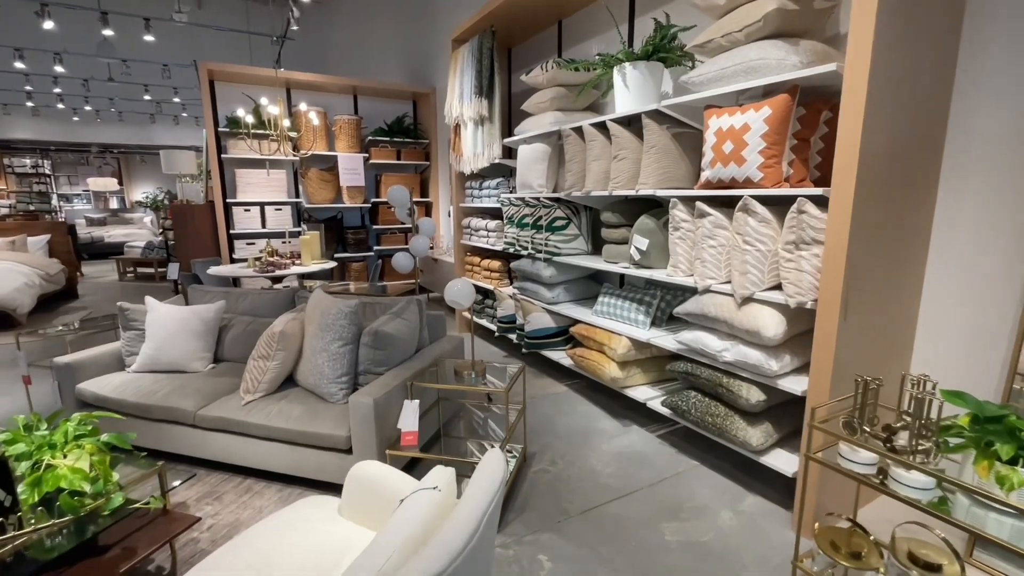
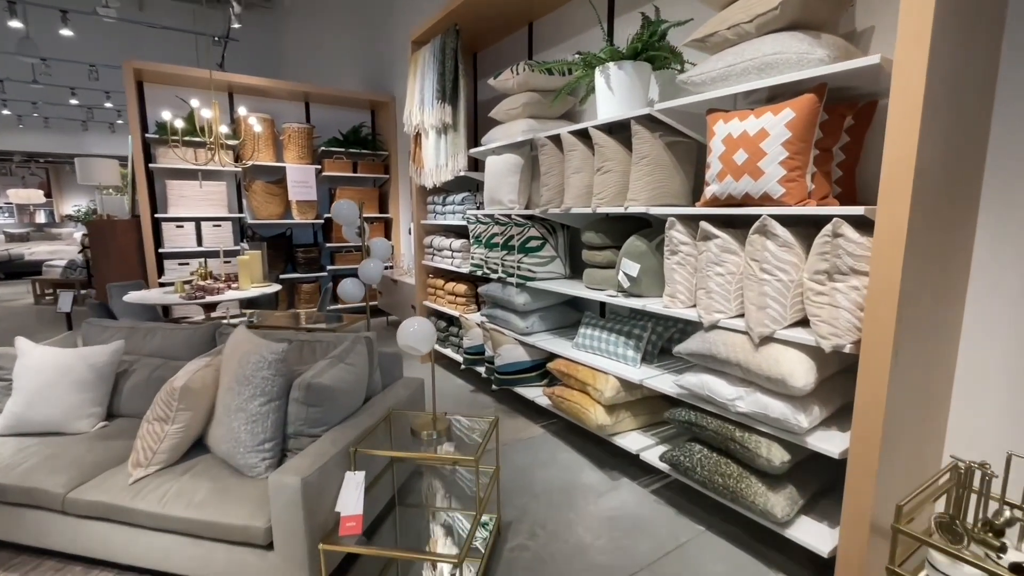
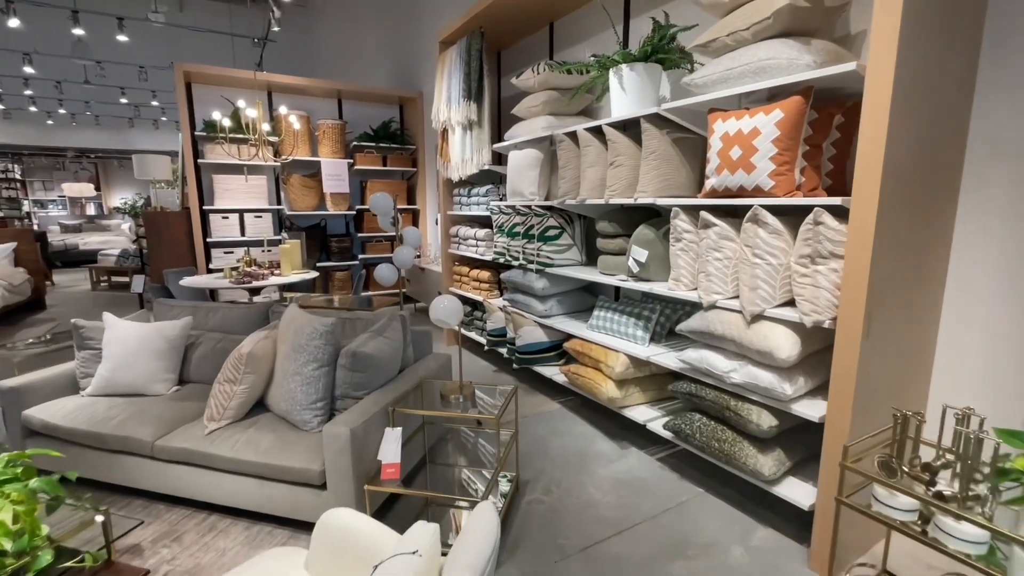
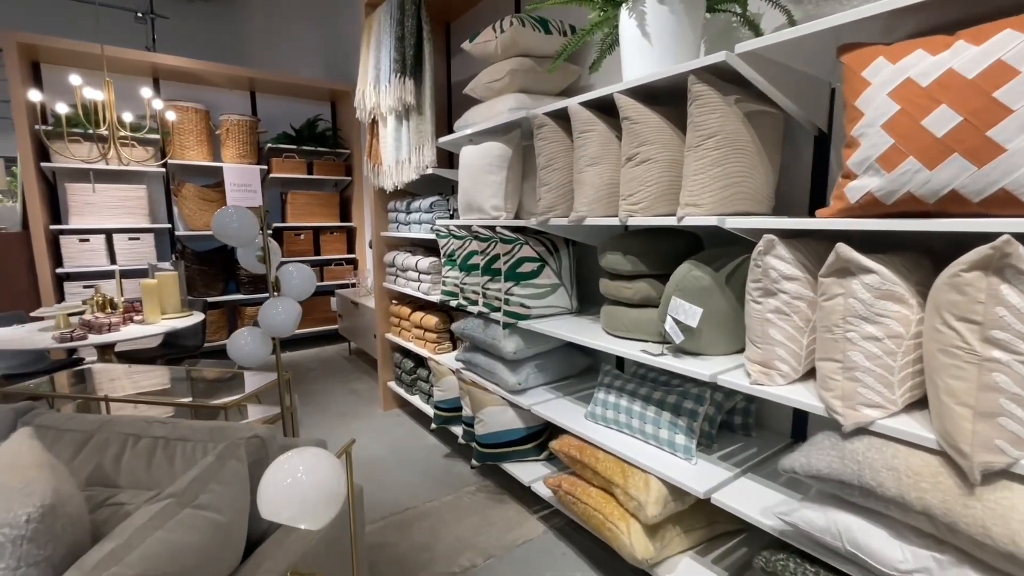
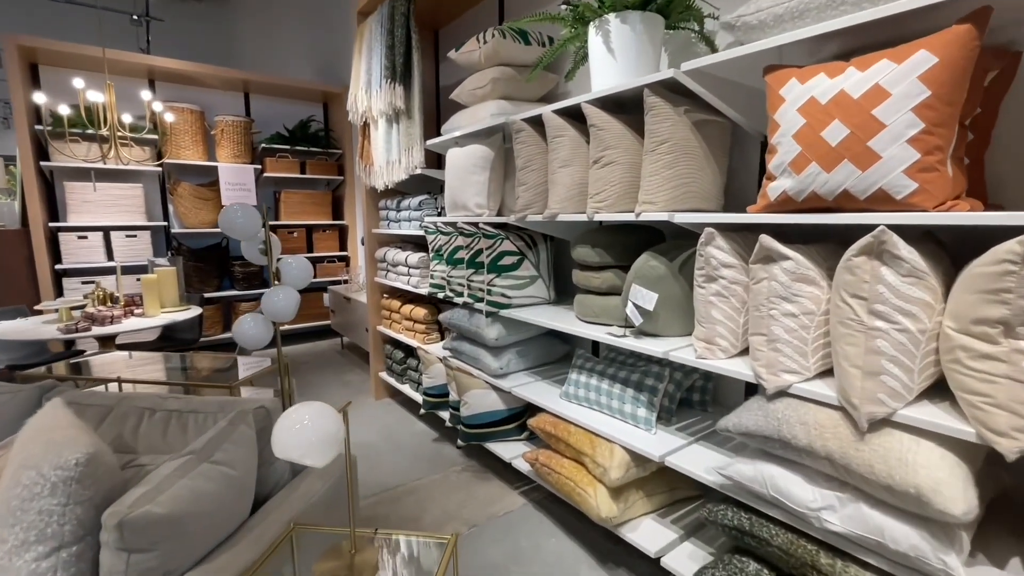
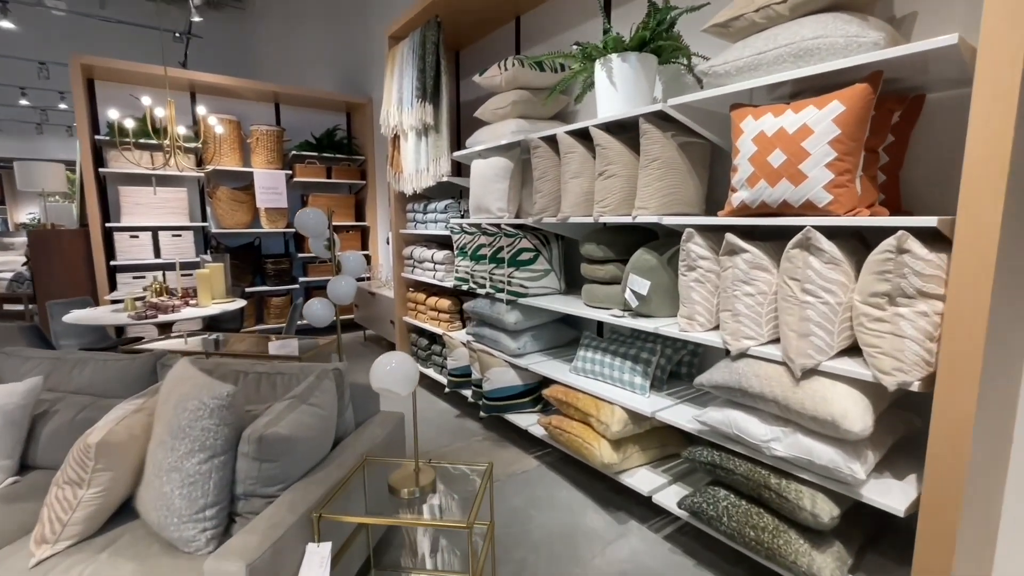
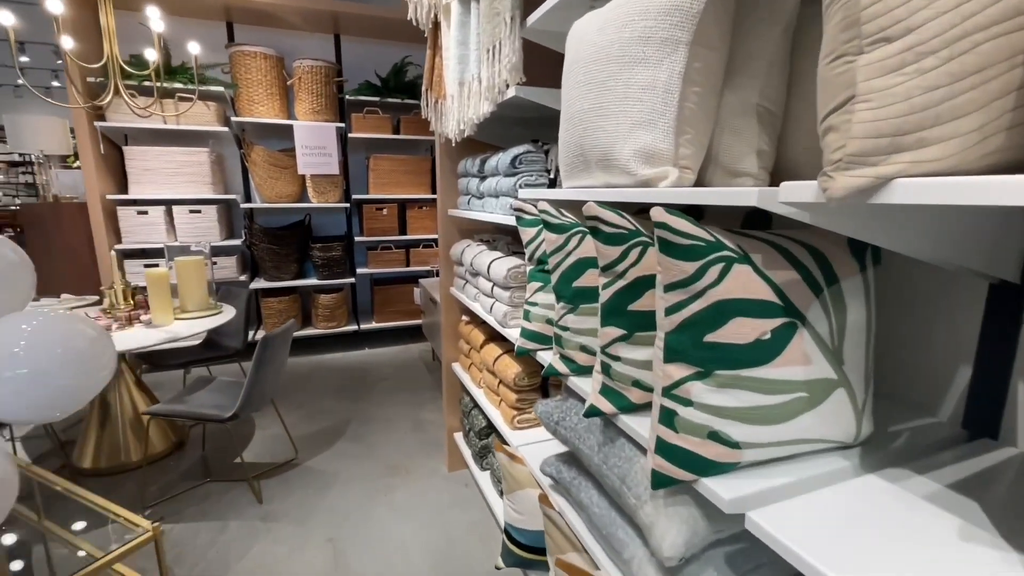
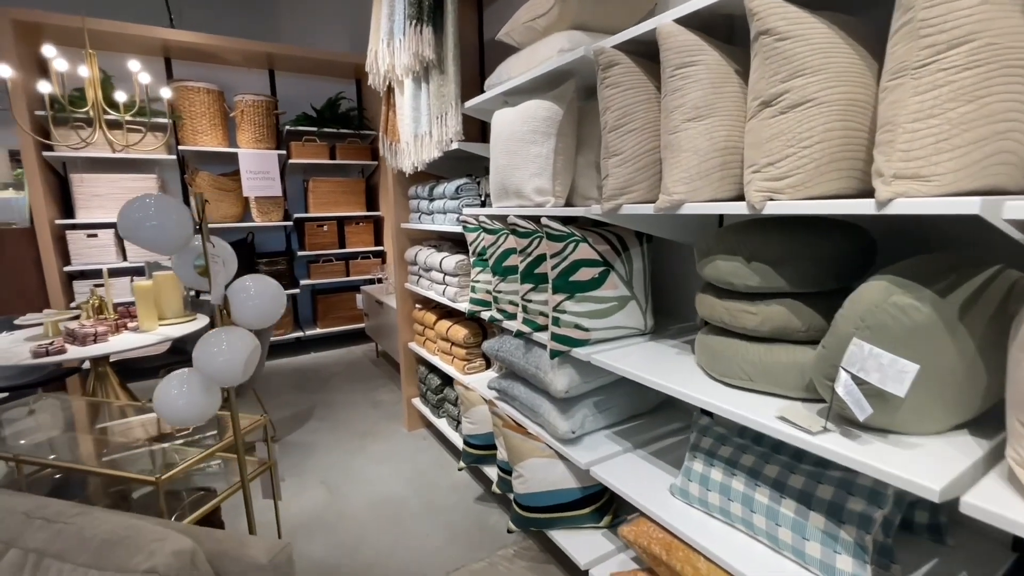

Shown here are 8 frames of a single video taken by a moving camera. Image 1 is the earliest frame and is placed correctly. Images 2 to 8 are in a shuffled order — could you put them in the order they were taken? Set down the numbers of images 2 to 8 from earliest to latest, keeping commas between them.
3, 2, 6, 5, 4, 8, 7
